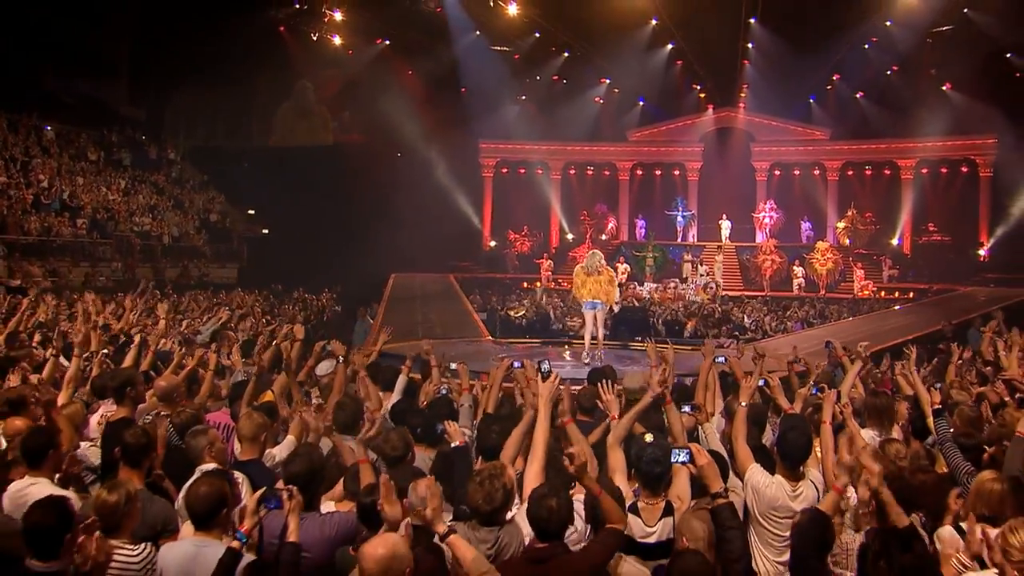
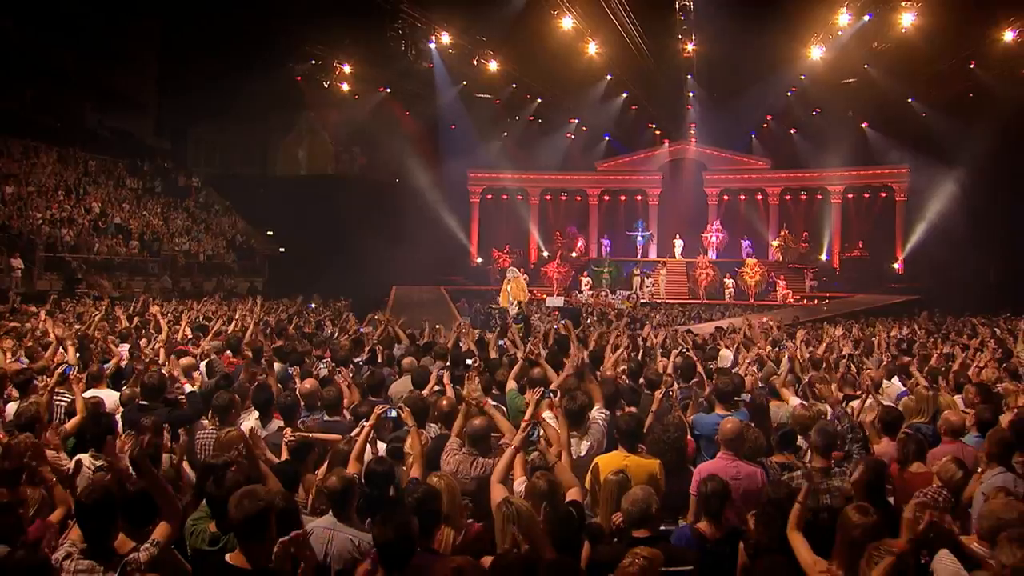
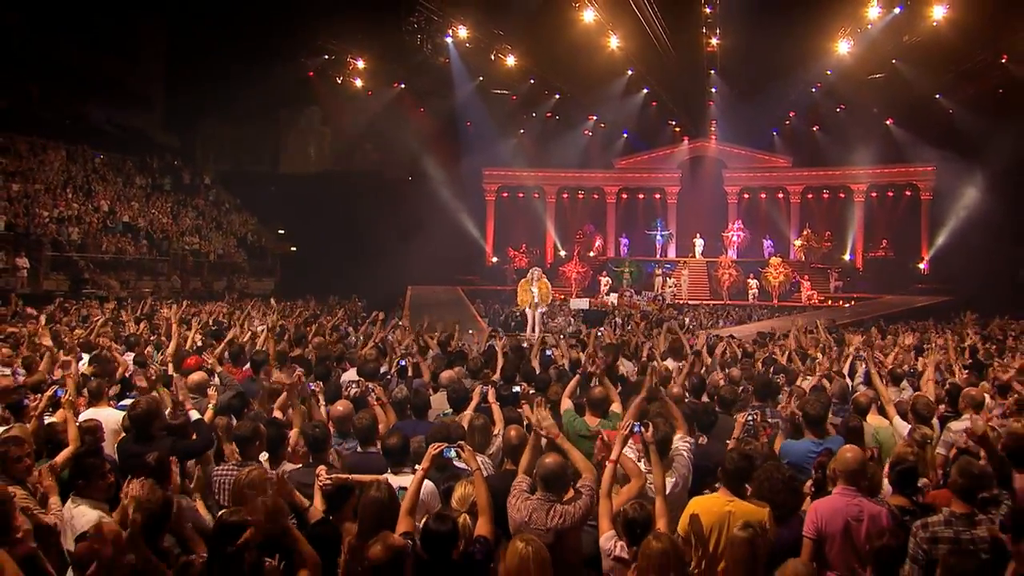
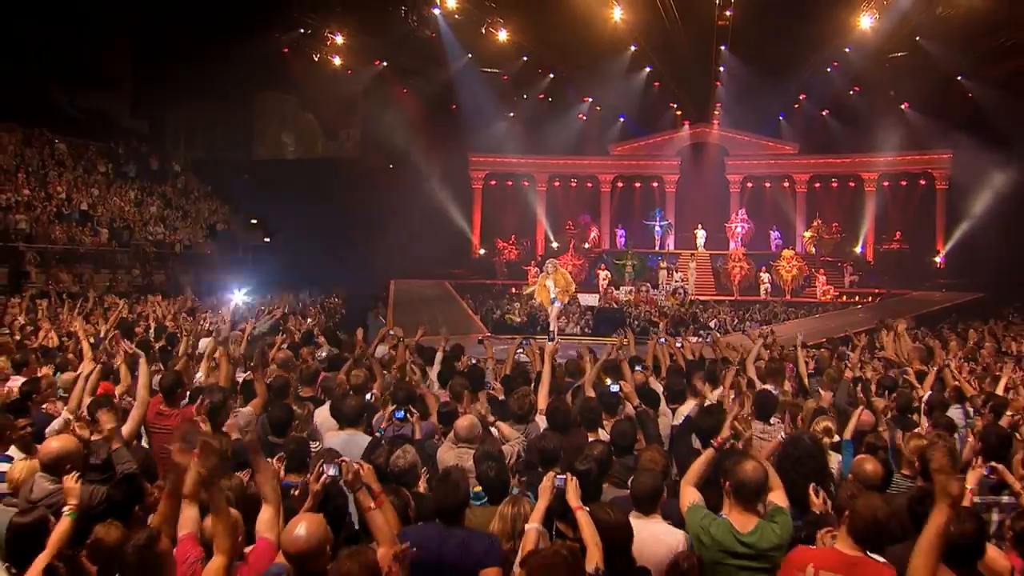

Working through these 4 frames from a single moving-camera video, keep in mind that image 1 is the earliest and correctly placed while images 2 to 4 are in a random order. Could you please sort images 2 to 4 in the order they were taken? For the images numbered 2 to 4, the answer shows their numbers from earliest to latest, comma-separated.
4, 3, 2
